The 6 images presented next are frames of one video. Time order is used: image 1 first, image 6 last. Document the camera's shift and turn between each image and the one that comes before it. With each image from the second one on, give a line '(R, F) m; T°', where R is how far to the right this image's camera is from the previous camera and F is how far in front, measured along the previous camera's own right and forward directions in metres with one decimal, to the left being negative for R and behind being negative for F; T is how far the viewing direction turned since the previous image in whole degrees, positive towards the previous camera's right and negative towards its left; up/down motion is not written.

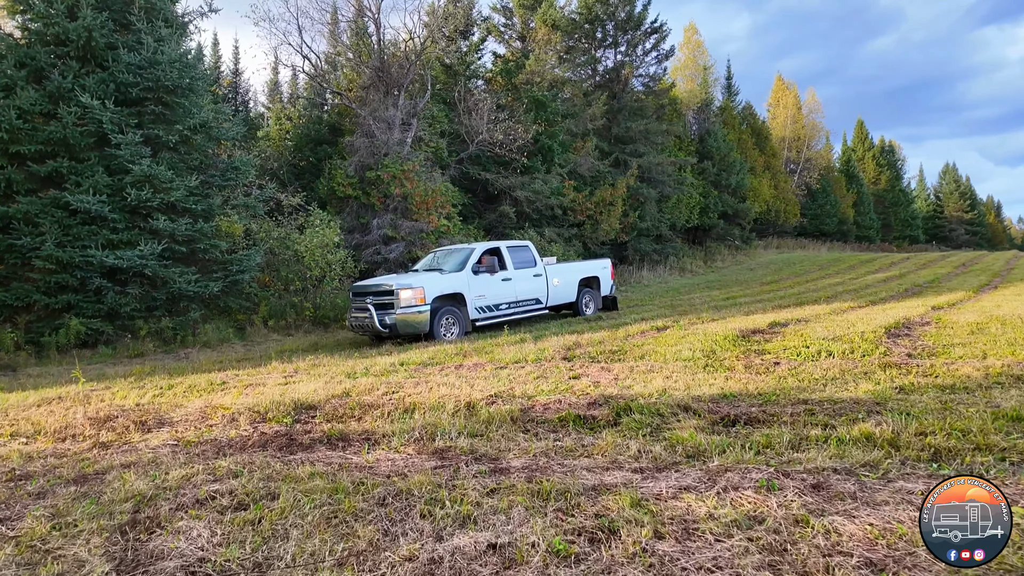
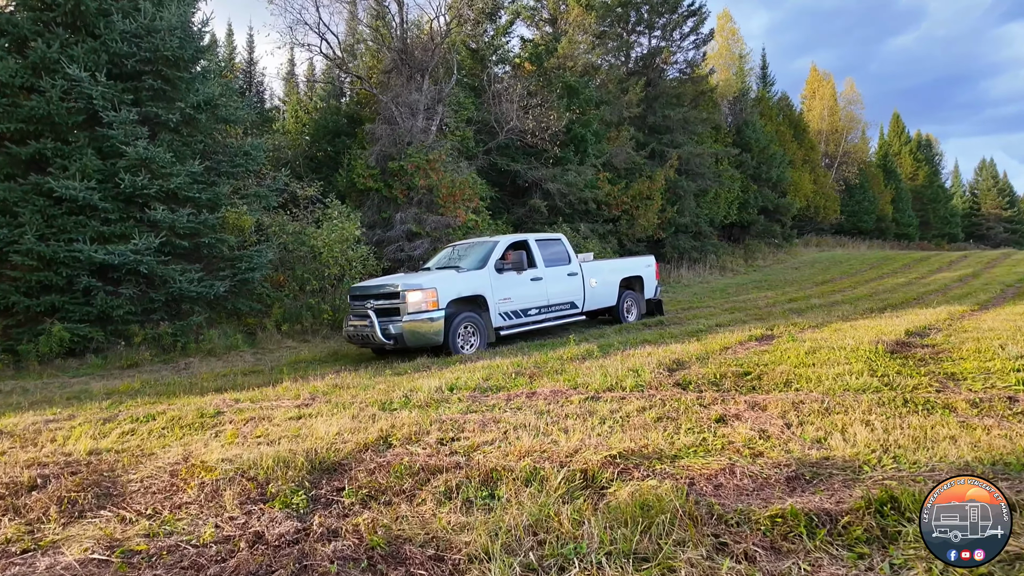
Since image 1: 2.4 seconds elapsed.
(-0.6, +1.5) m; -1°
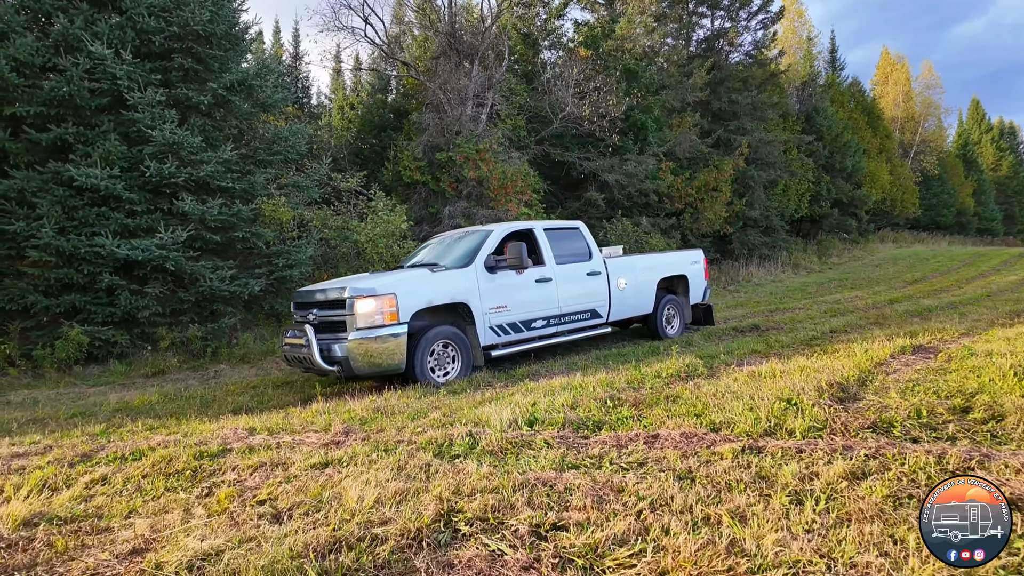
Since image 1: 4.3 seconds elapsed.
(-0.3, +1.3) m; -4°
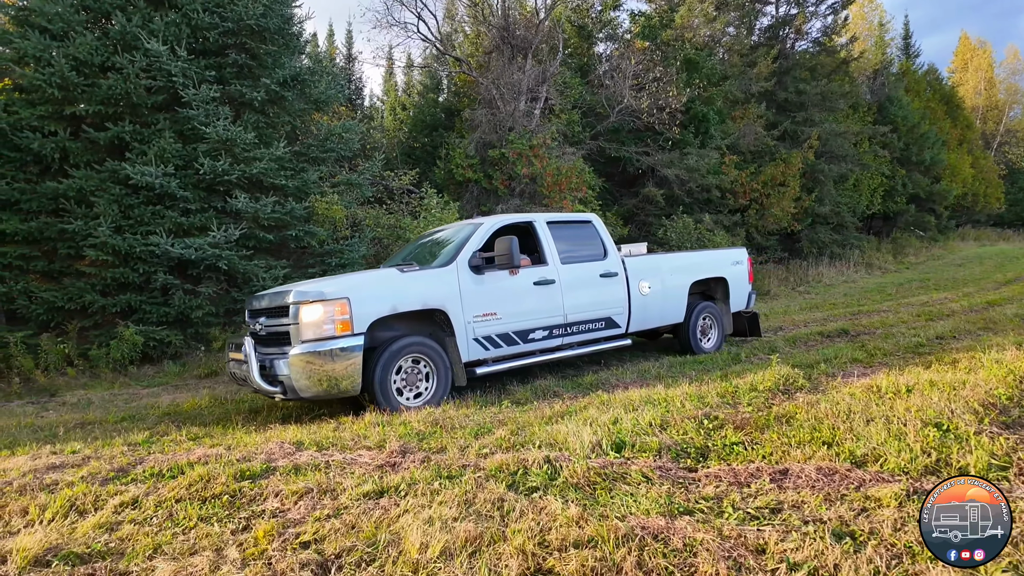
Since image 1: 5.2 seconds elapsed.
(-0.2, +0.5) m; -5°
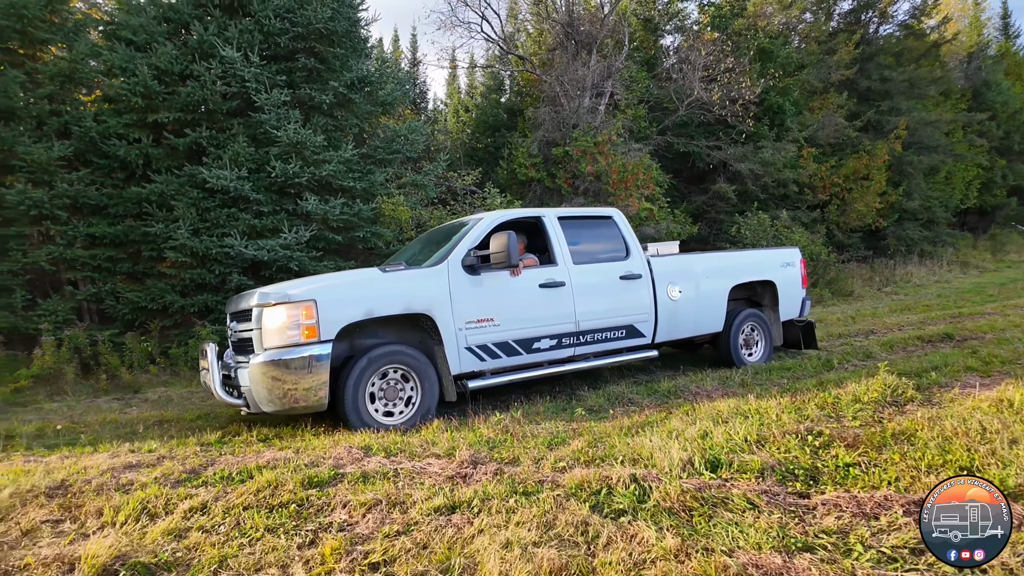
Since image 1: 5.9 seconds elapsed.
(-0.1, +0.2) m; -6°
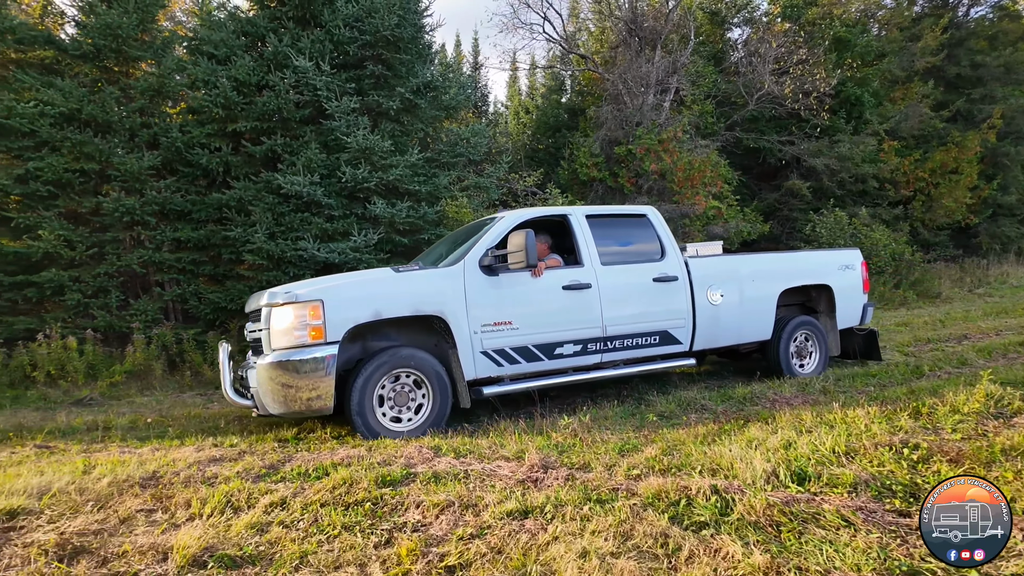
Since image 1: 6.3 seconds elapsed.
(-0.1, 0.0) m; -6°
